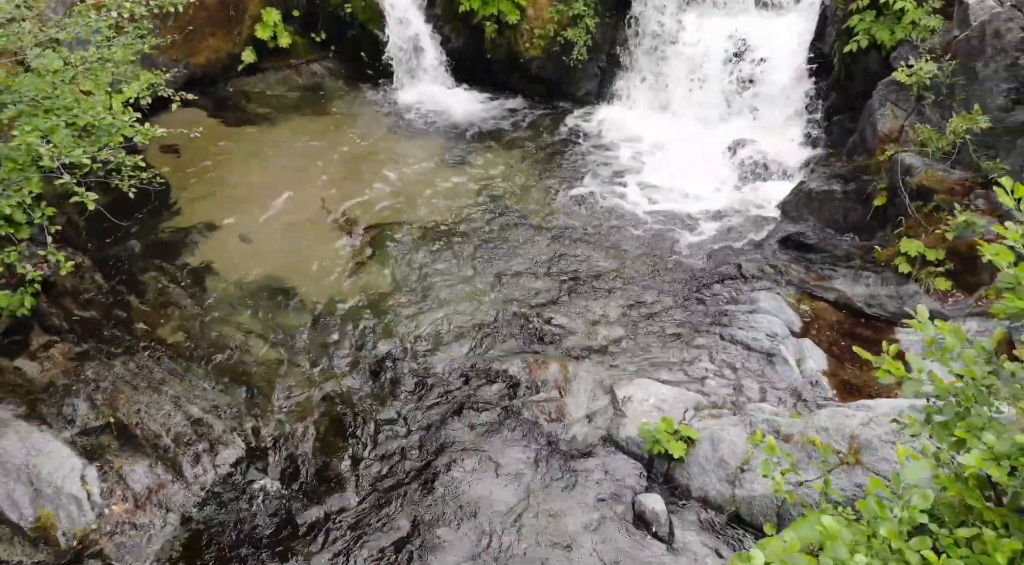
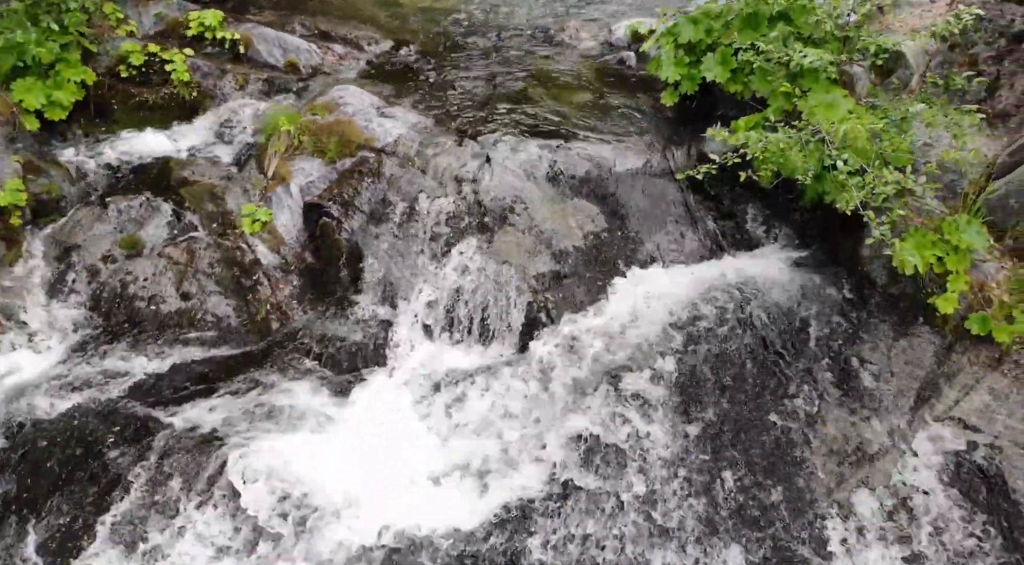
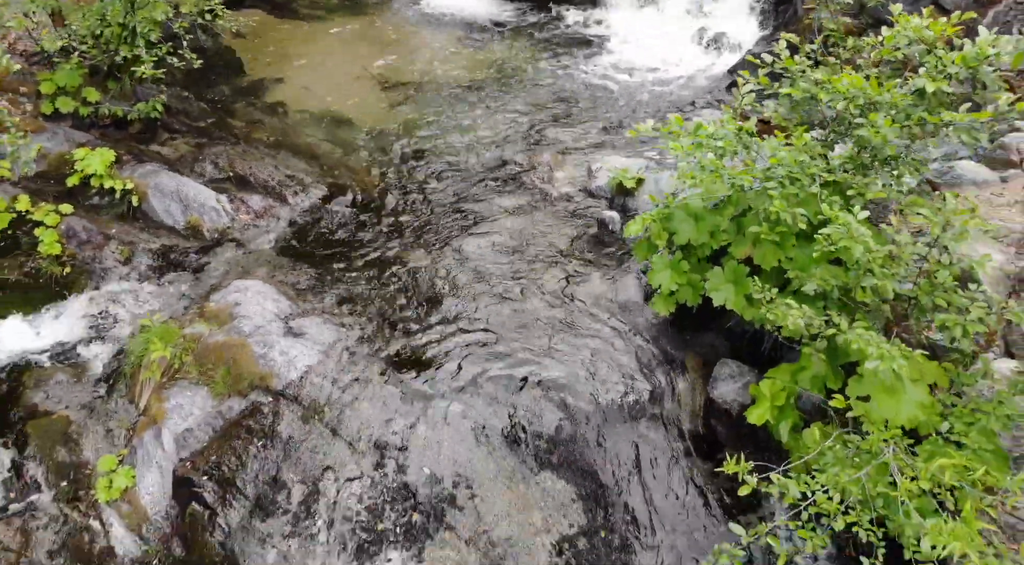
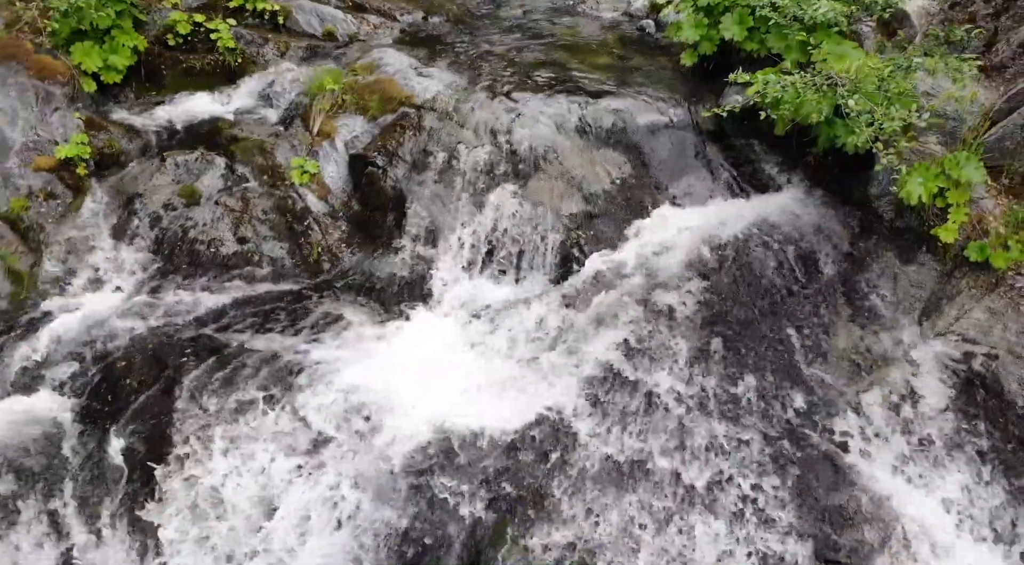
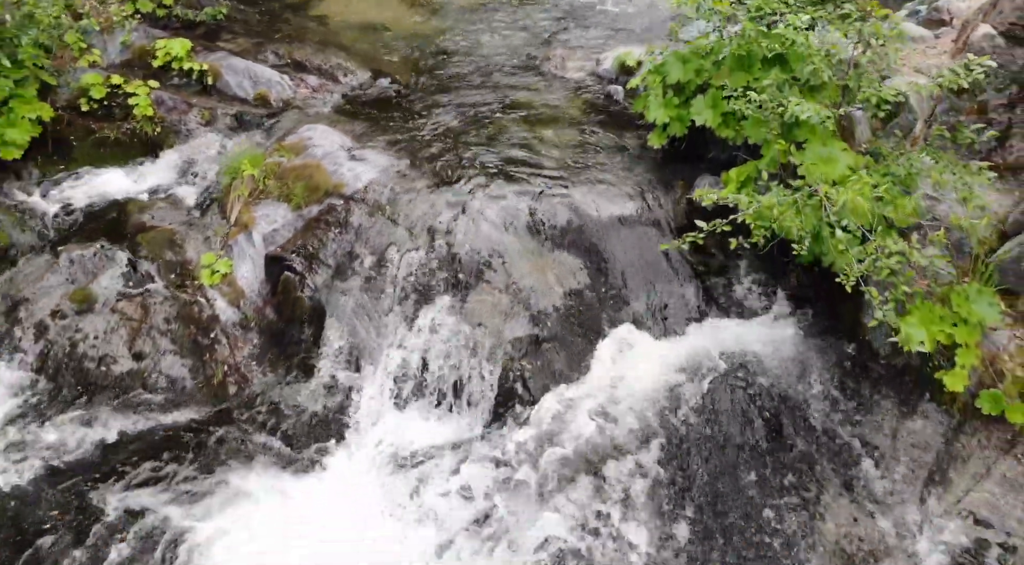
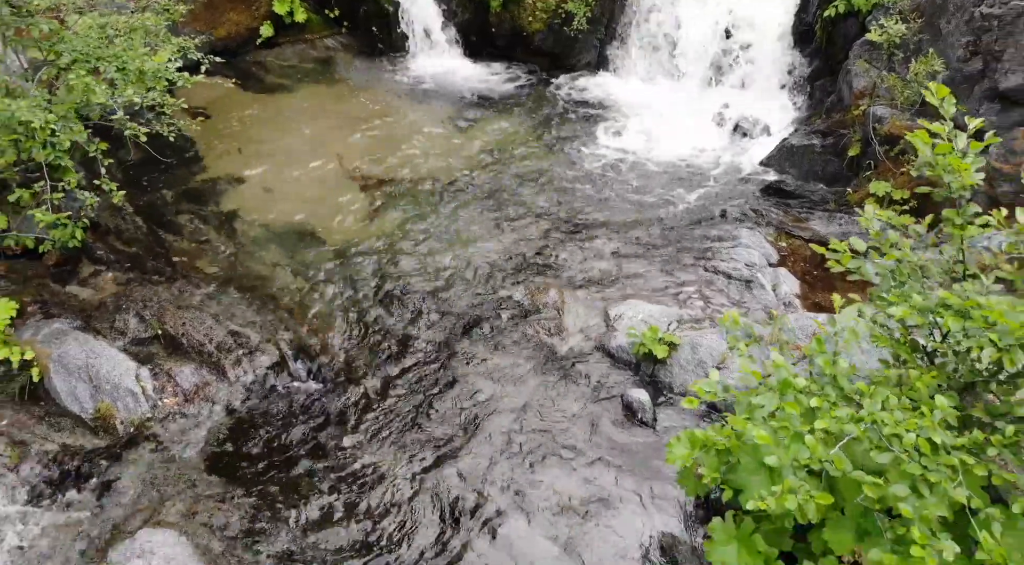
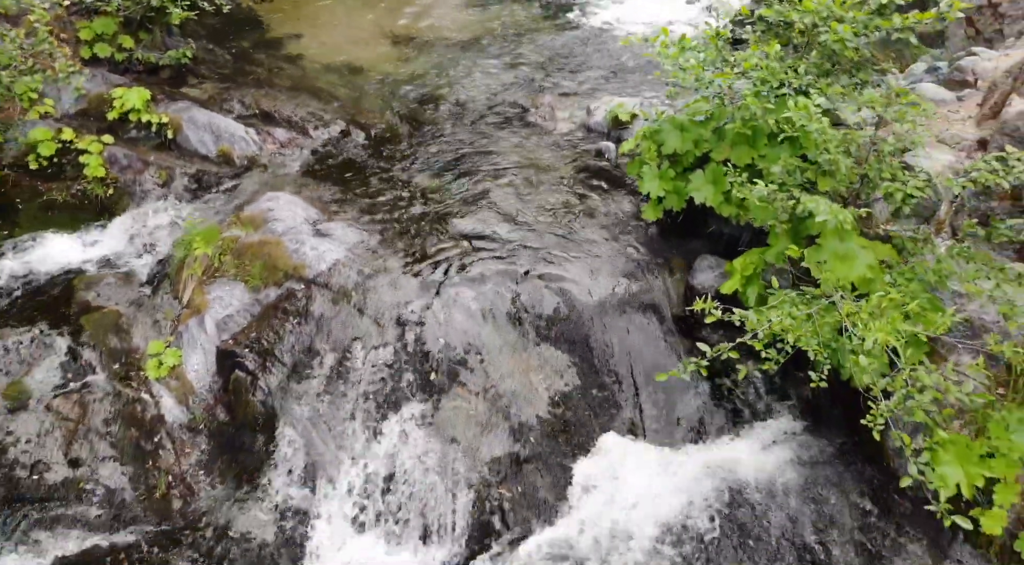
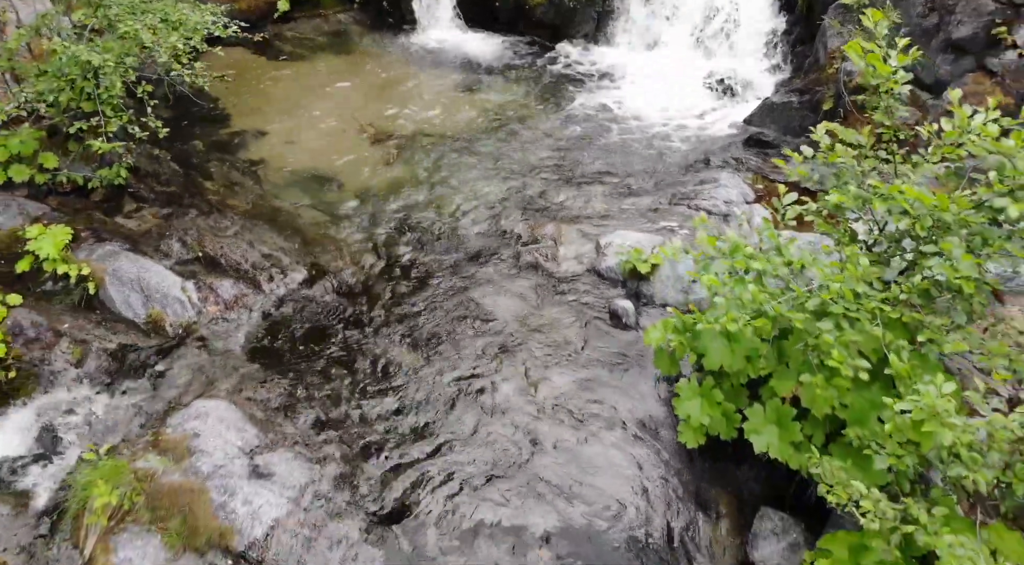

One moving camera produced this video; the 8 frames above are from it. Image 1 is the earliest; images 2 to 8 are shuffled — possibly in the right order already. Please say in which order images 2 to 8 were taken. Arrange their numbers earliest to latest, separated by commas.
6, 8, 3, 7, 5, 2, 4
